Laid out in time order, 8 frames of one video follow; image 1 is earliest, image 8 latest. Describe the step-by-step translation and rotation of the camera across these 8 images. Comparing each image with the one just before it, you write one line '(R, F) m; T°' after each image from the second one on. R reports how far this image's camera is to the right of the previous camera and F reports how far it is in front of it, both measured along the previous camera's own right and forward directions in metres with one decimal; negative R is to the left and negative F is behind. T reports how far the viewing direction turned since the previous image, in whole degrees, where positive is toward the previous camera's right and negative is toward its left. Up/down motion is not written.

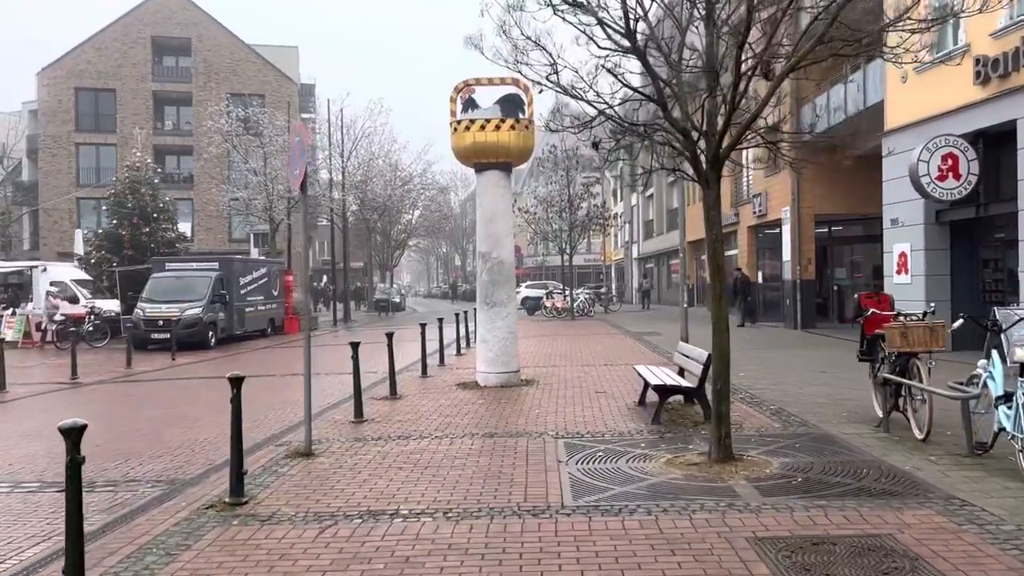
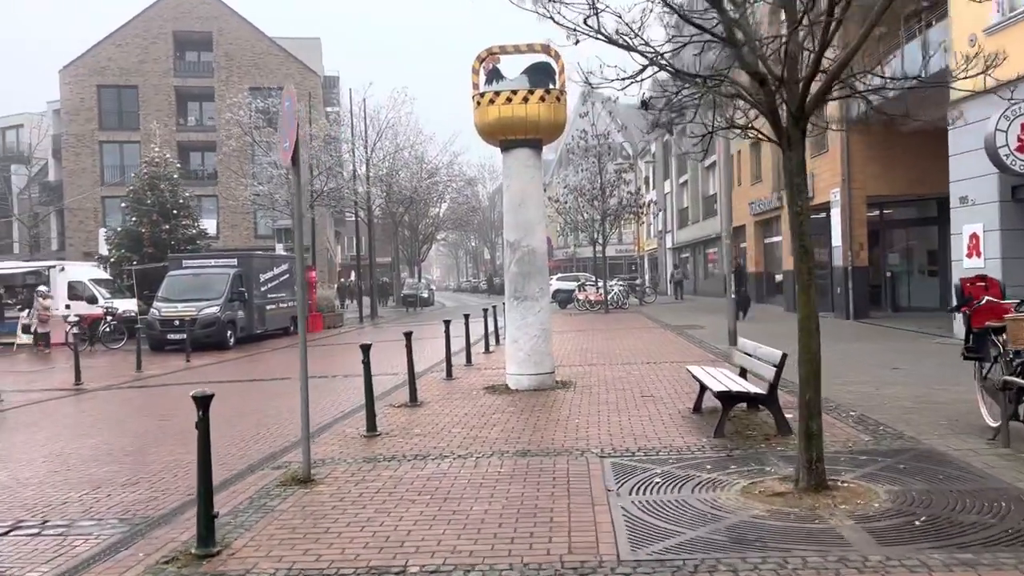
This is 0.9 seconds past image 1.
(0.0, +1.2) m; -2°
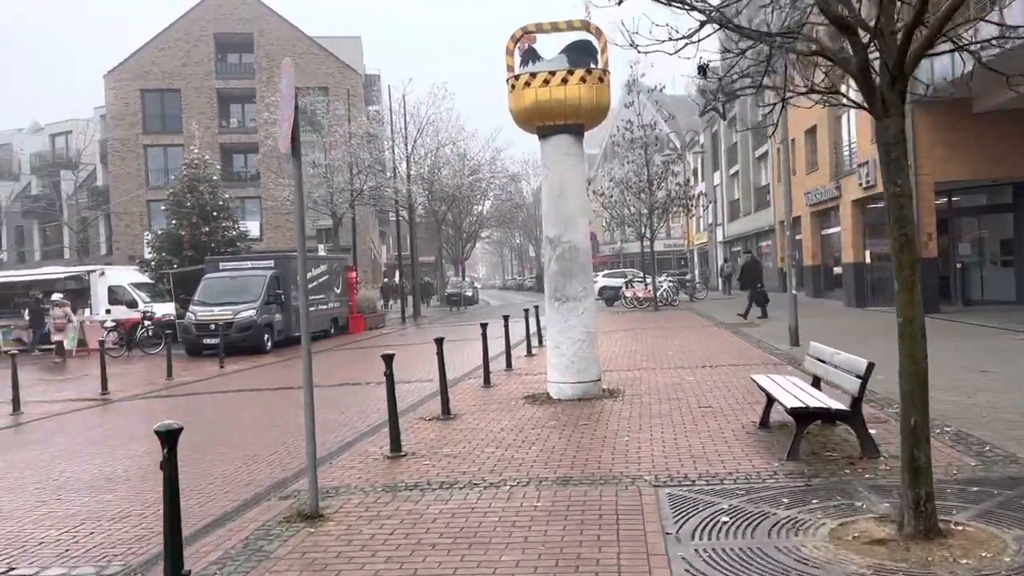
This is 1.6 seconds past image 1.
(+0.1, +0.9) m; -3°
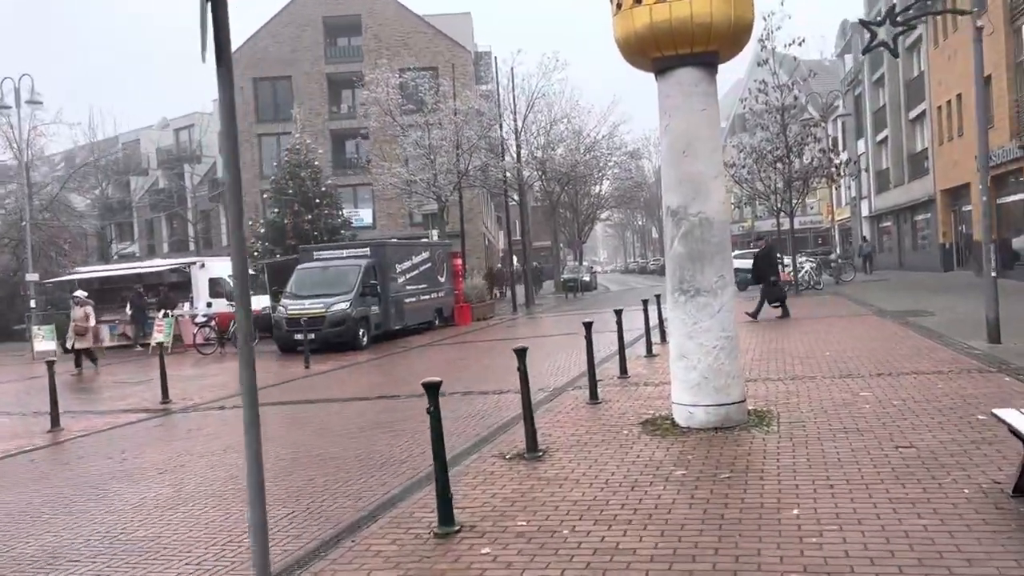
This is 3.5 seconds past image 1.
(+0.1, +2.3) m; -8°
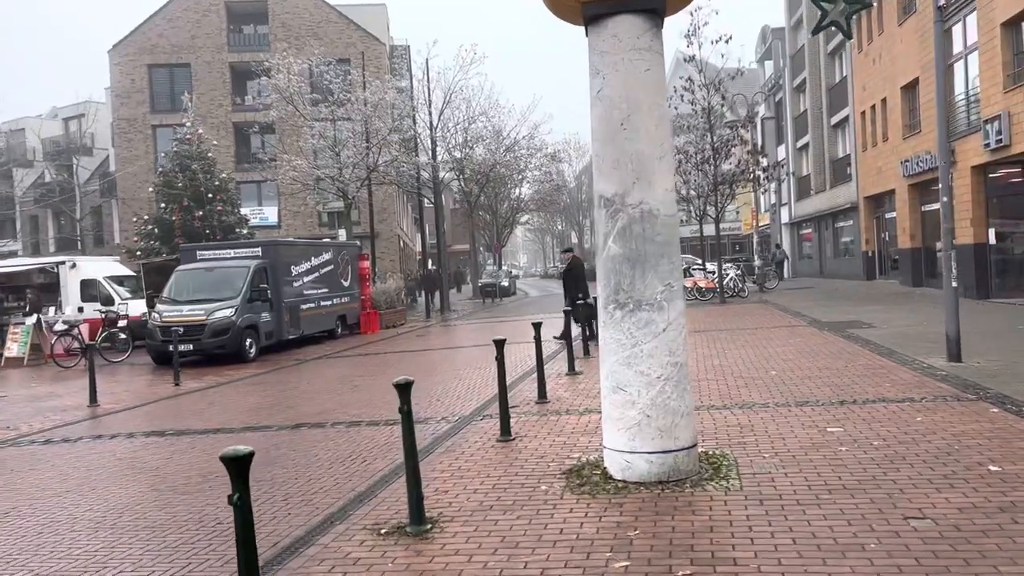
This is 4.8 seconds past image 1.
(+0.2, +1.7) m; +5°
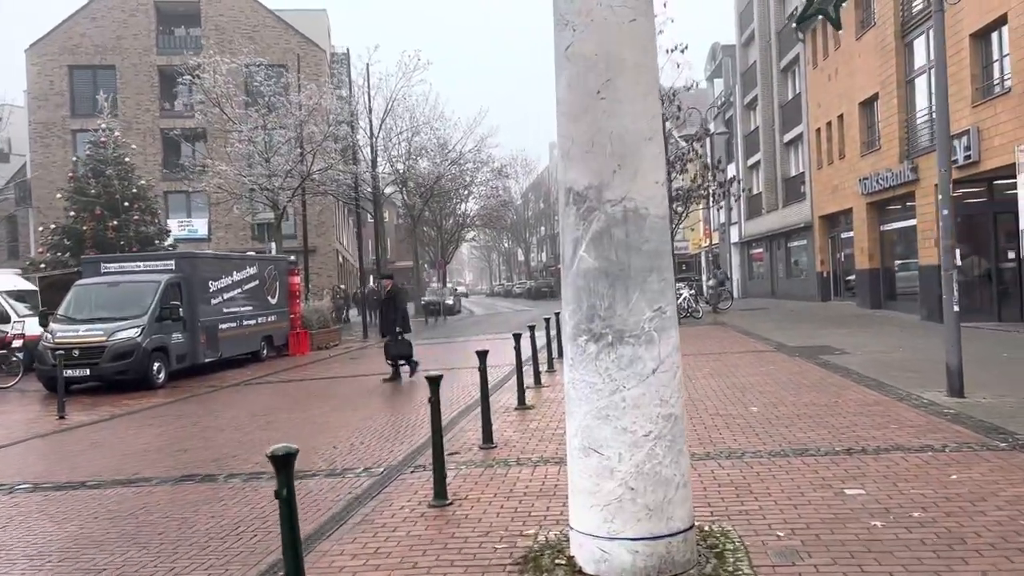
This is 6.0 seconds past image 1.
(0.0, +1.5) m; +4°
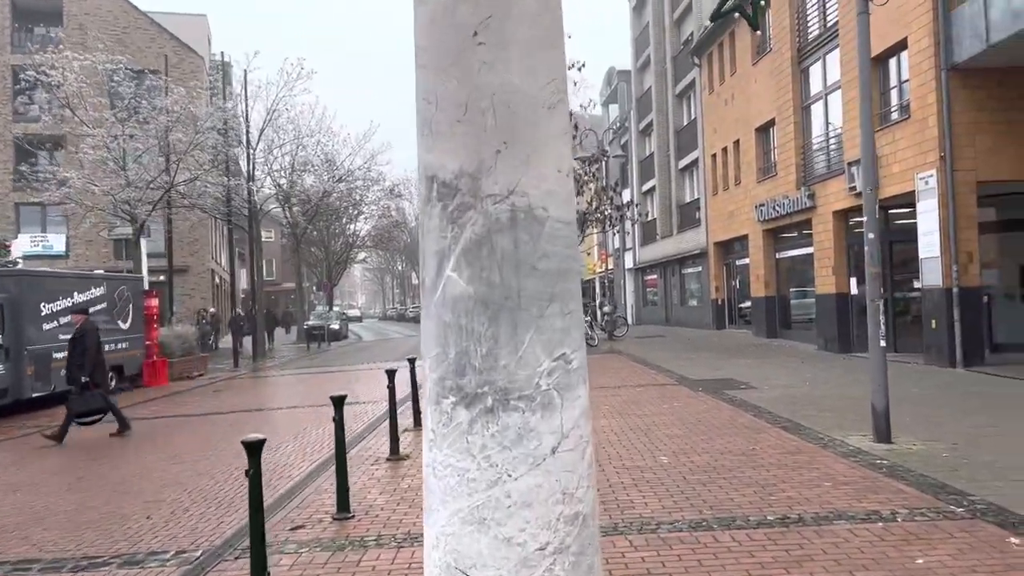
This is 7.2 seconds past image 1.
(+0.2, +1.3) m; +7°
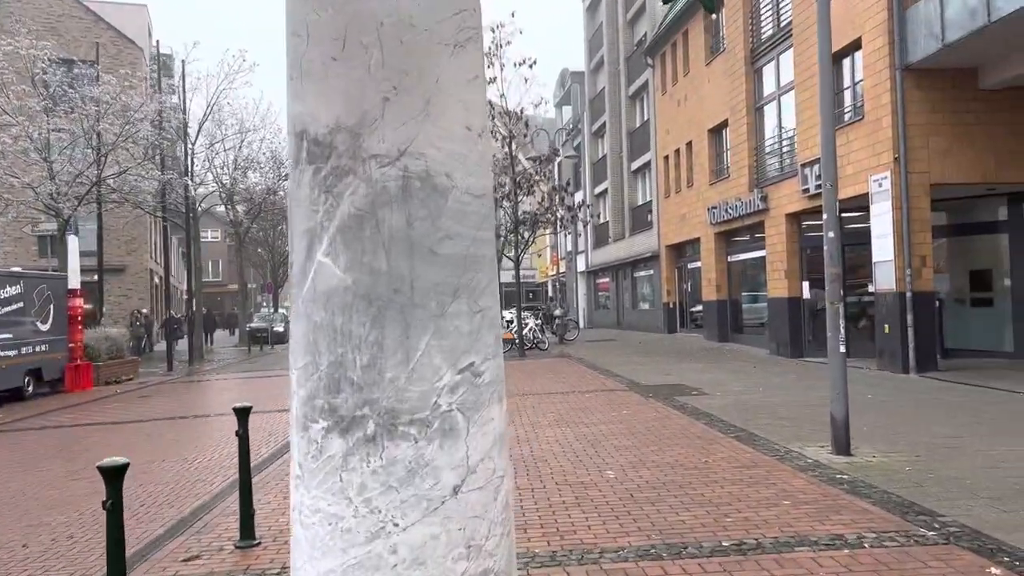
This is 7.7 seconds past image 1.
(+0.2, +0.6) m; +3°
